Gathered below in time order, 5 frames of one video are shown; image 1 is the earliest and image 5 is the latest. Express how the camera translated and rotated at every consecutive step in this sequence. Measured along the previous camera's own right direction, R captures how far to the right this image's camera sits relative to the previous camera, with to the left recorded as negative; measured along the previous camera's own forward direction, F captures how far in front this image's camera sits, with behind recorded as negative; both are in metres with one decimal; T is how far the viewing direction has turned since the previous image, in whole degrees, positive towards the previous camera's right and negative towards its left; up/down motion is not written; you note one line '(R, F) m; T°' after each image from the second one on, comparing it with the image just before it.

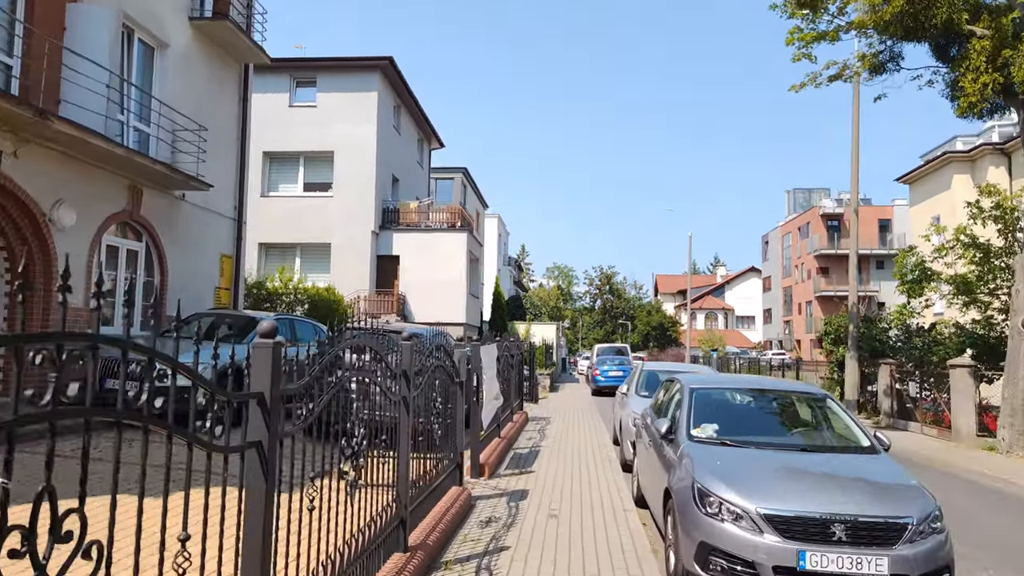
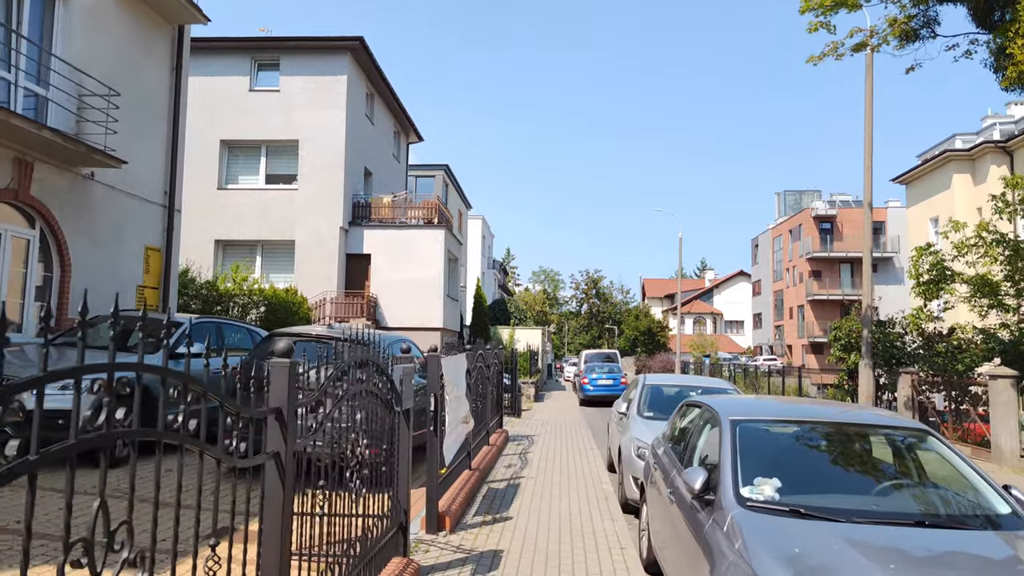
(+0.1, +1.9) m; +1°
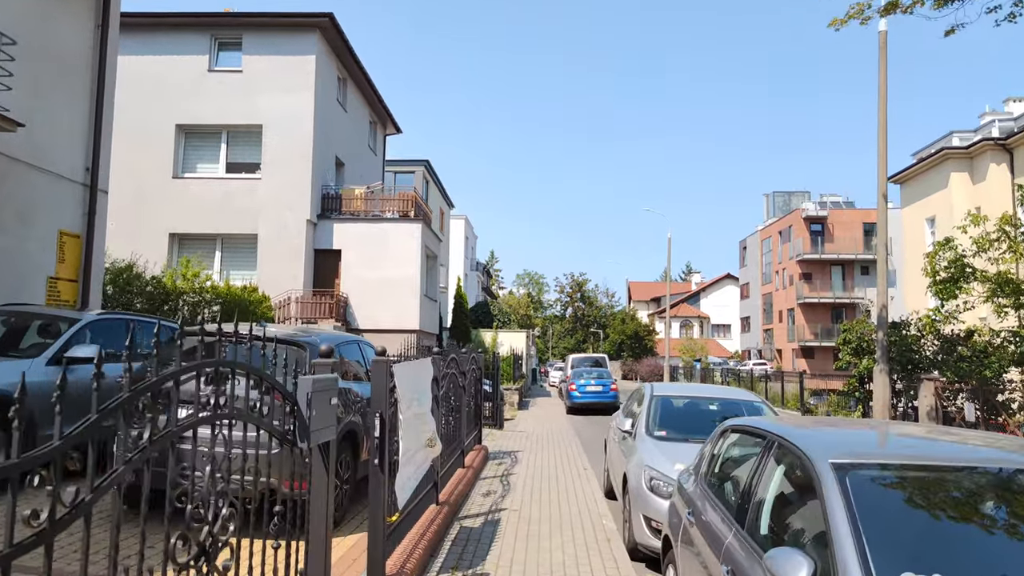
(0.0, +1.6) m; +1°
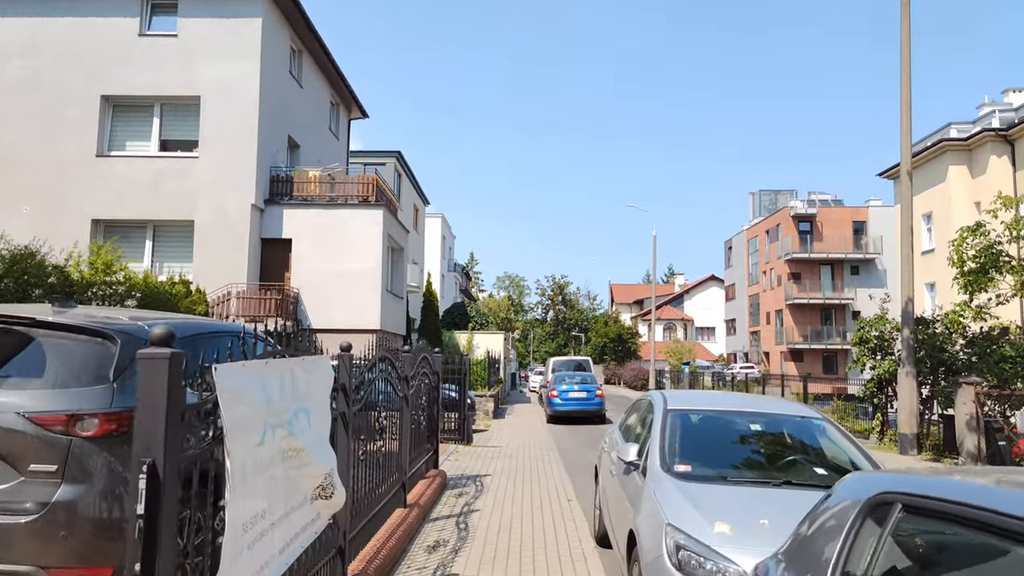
(+0.2, +2.2) m; +1°
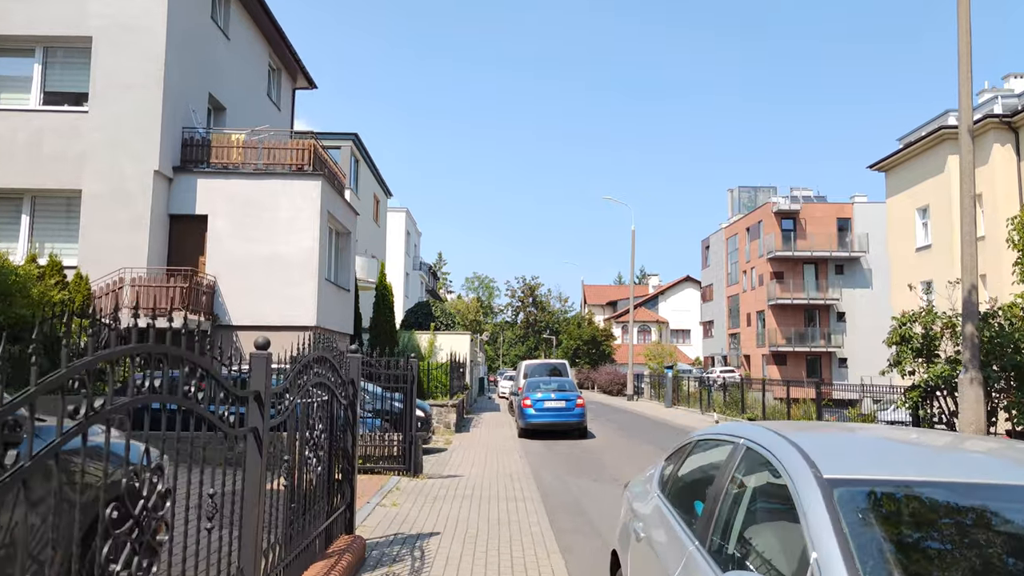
(+0.1, +3.0) m; +2°
